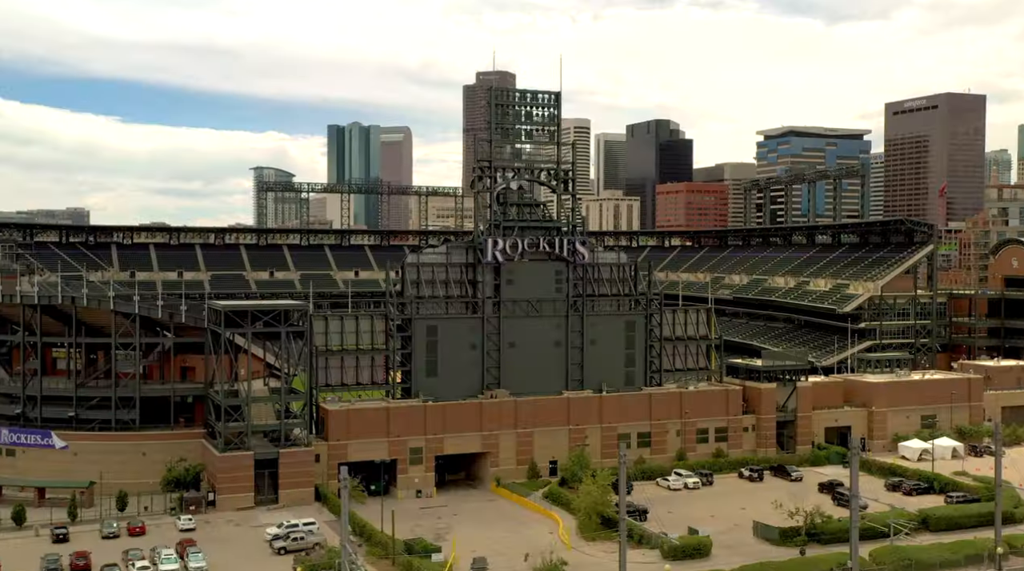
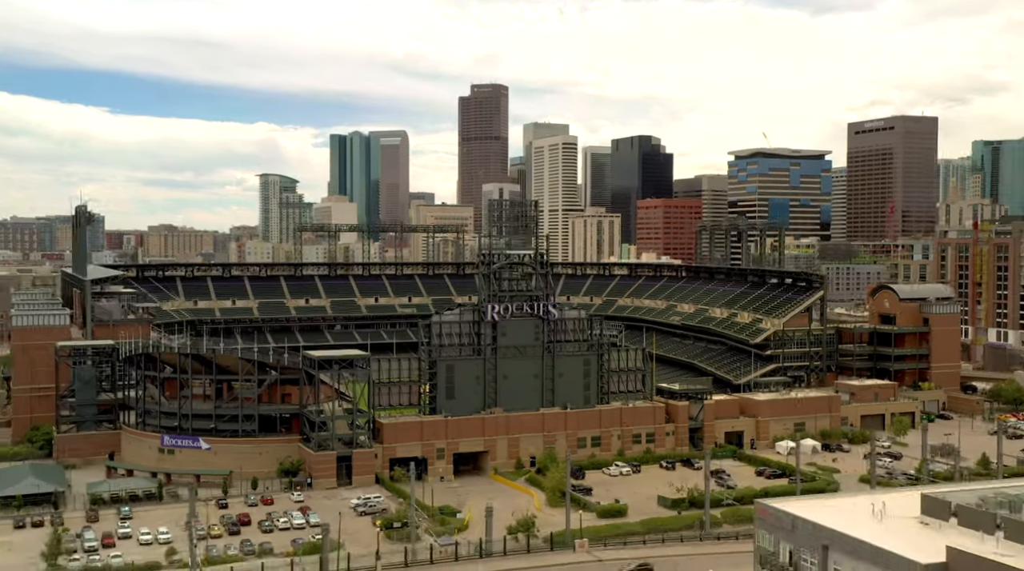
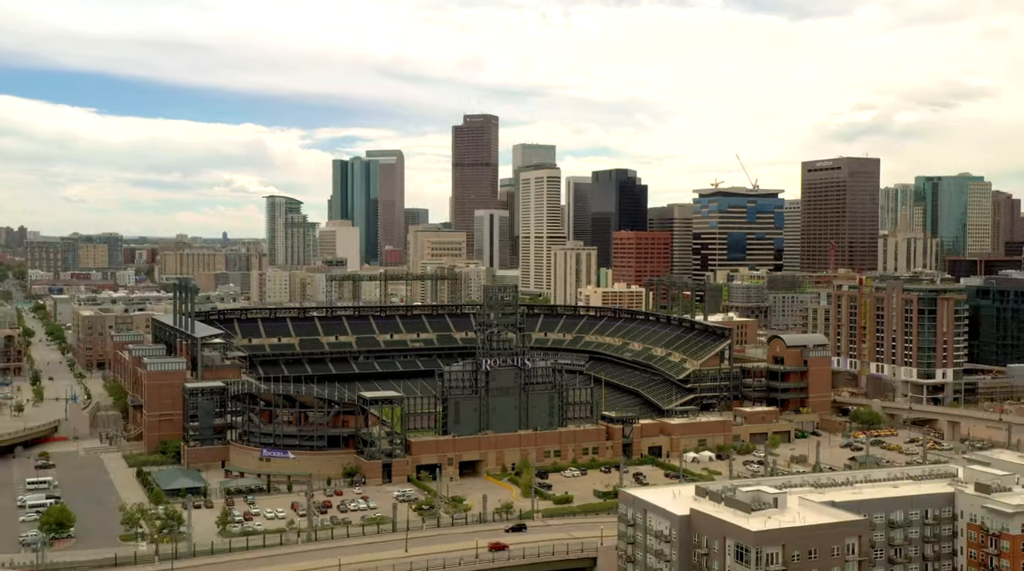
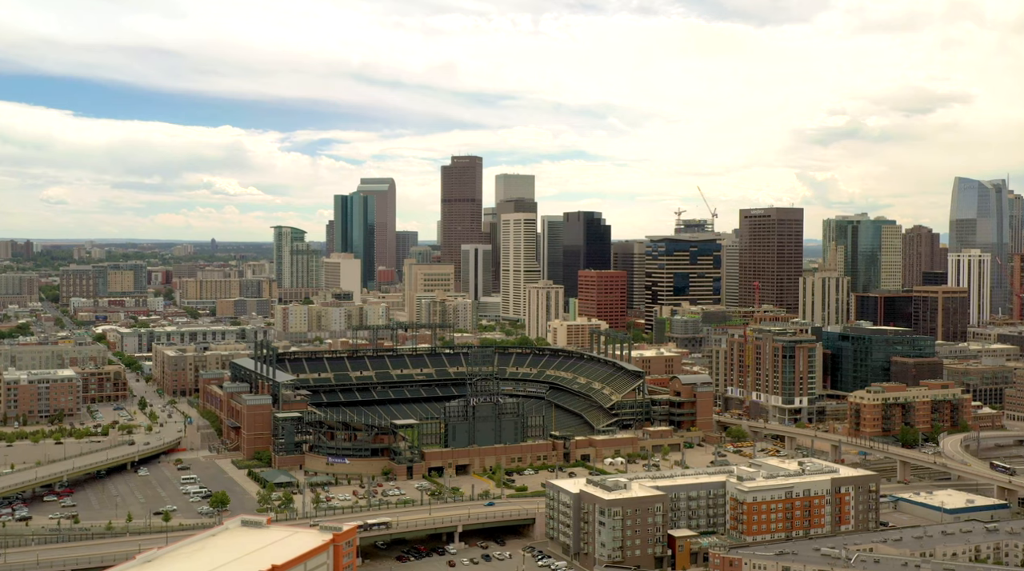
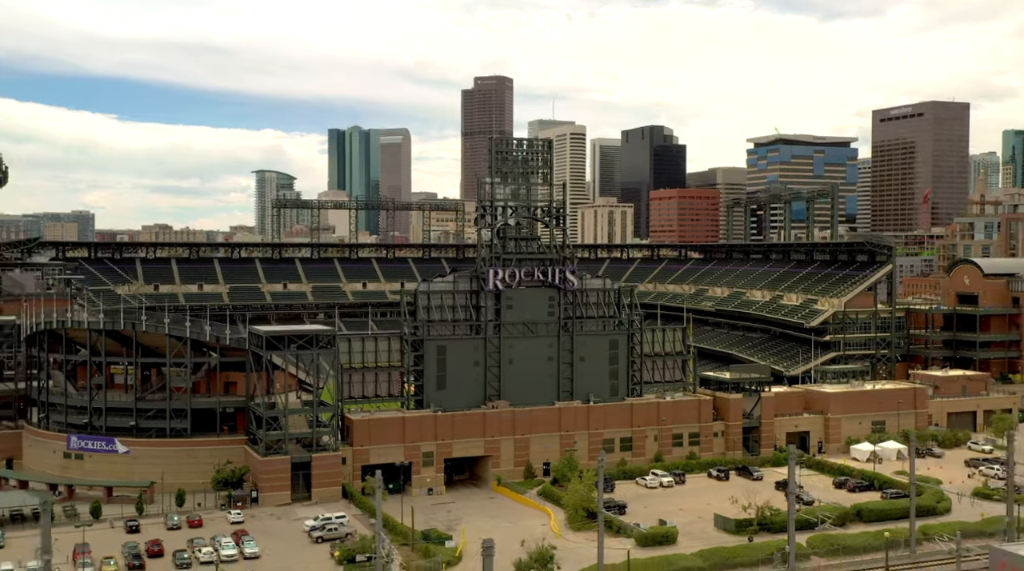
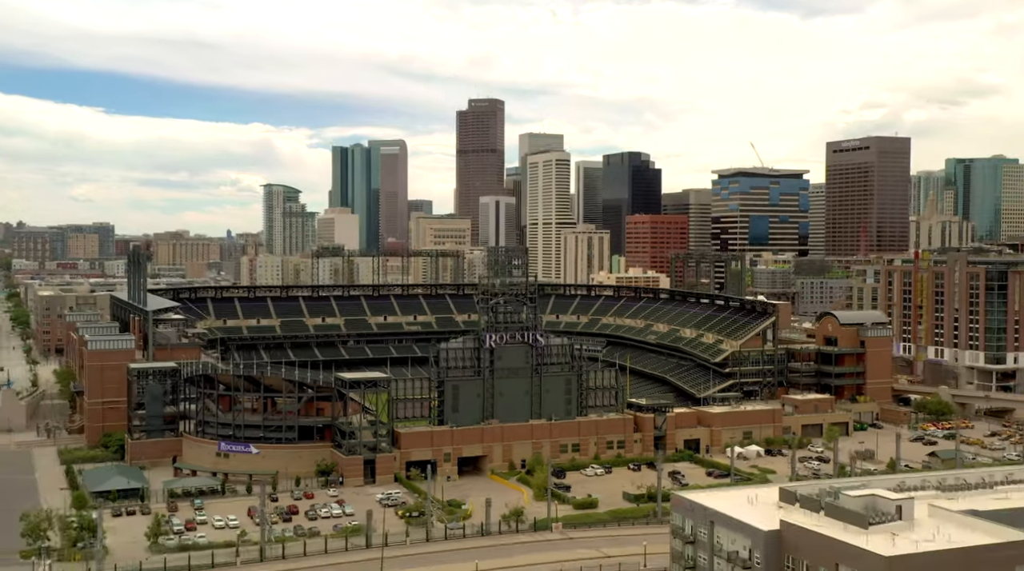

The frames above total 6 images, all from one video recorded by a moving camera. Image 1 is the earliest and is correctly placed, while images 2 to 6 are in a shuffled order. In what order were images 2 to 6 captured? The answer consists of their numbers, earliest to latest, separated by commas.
5, 2, 6, 3, 4
